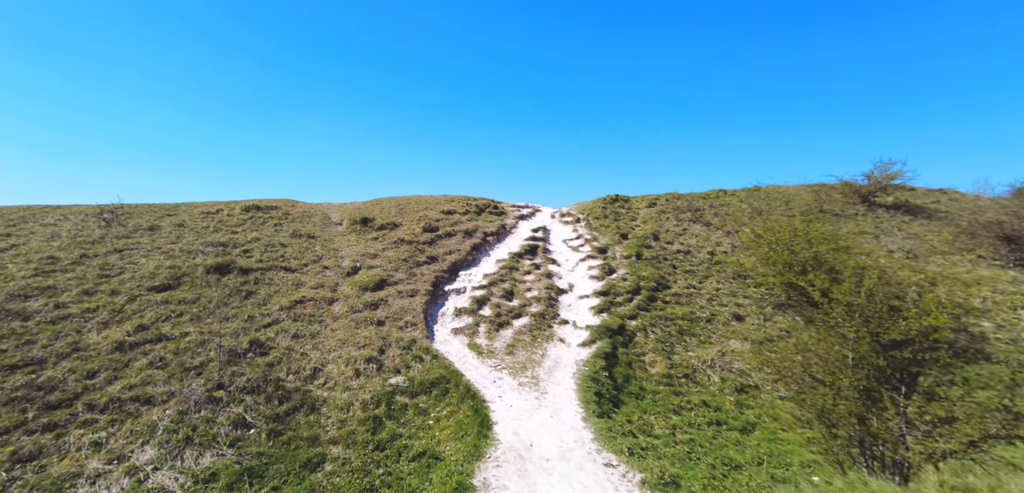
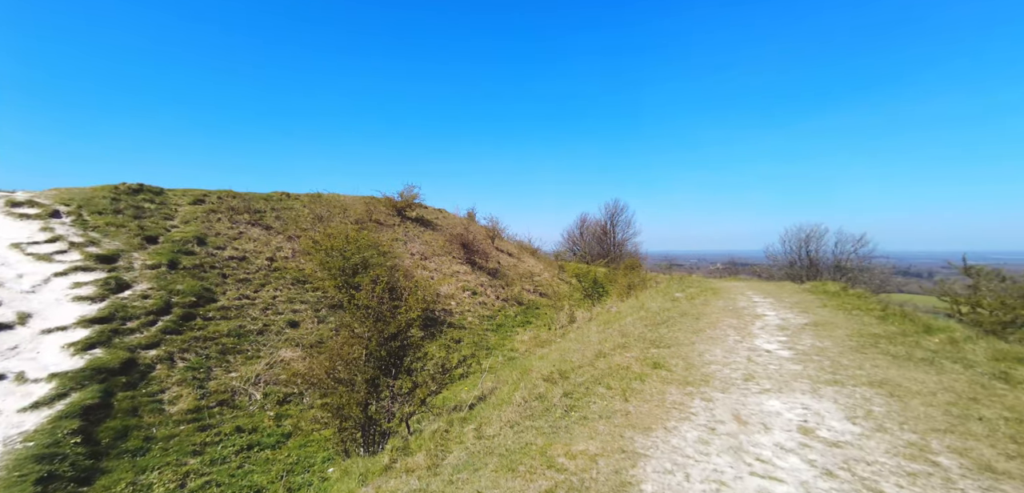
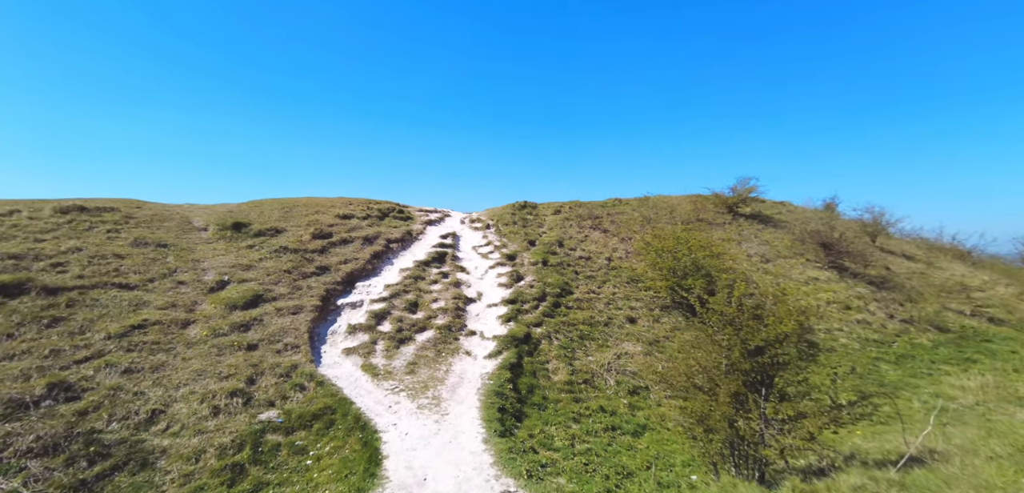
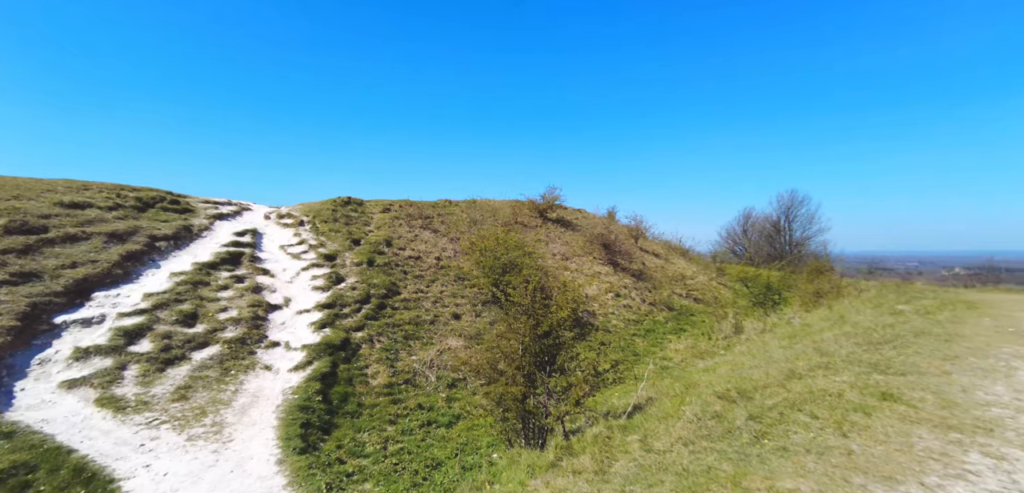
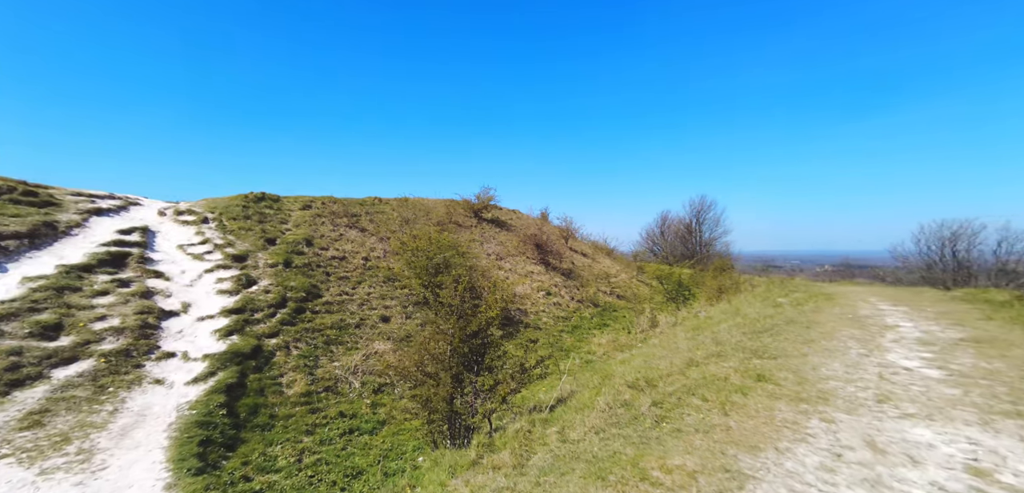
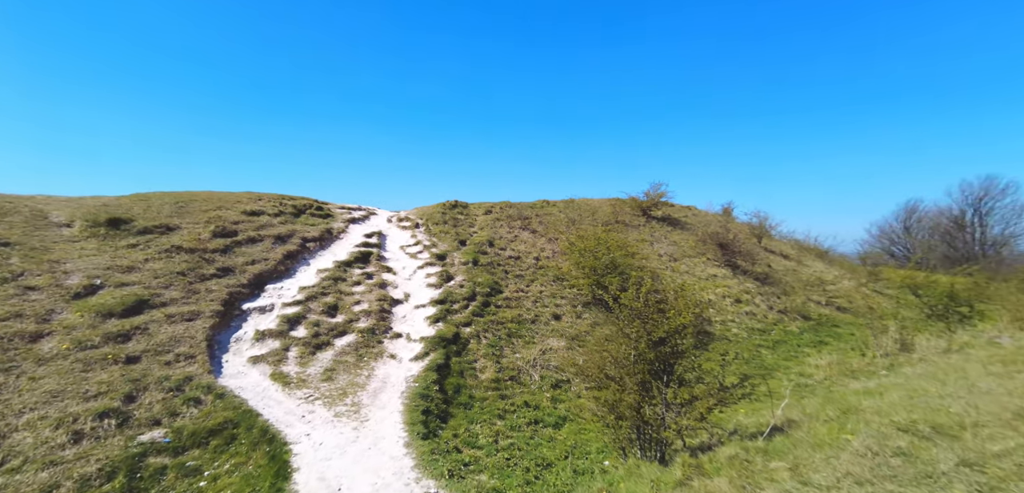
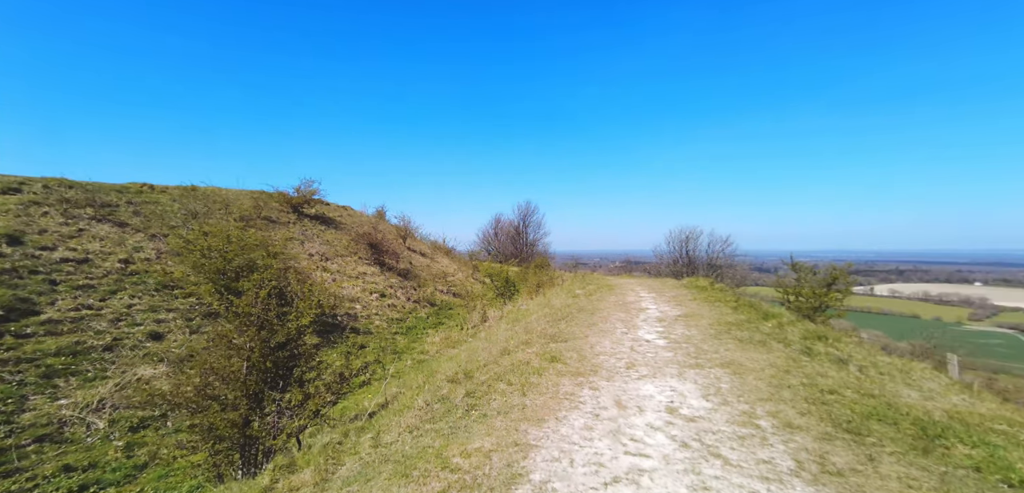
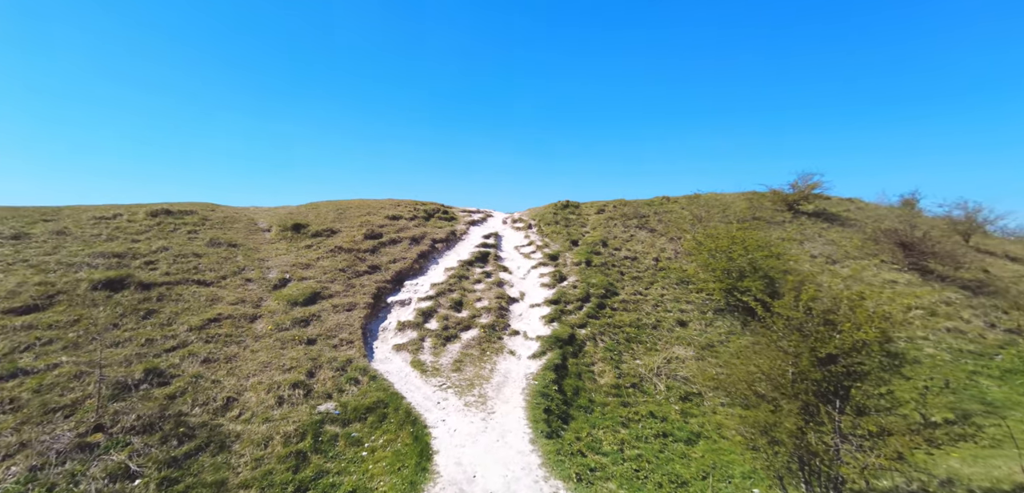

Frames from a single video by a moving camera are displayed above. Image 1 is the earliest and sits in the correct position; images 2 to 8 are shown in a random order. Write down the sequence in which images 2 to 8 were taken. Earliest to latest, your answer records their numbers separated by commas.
8, 3, 6, 4, 5, 2, 7
